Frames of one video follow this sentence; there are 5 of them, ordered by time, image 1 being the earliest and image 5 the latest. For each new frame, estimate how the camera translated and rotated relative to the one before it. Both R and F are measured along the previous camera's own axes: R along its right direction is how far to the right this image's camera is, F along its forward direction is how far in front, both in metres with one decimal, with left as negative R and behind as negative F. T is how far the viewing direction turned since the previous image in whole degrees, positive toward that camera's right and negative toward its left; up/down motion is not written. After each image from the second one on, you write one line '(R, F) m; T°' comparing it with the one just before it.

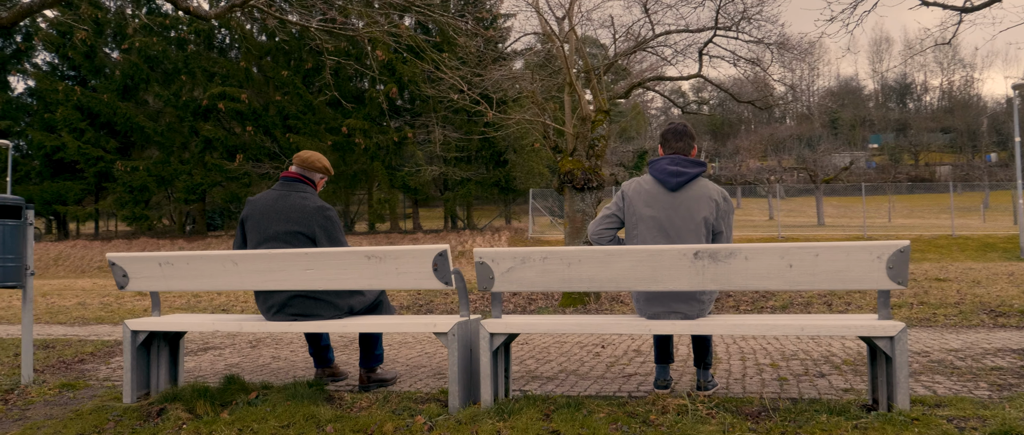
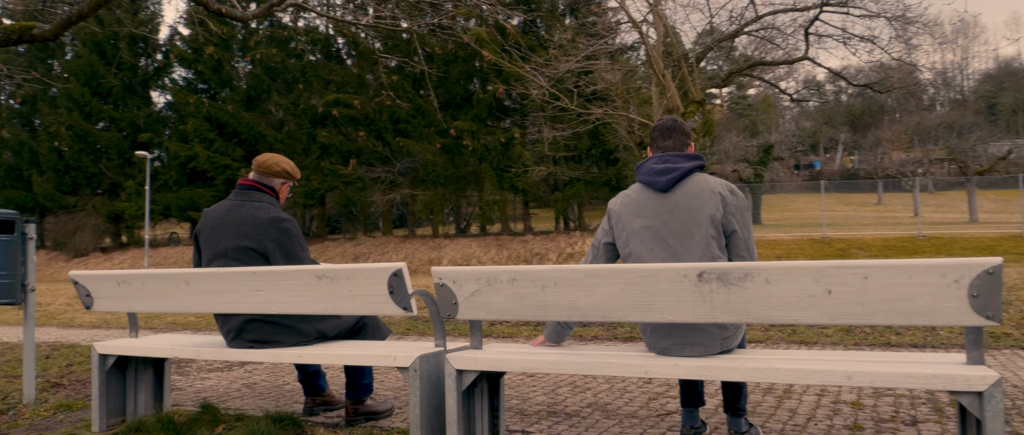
(+0.6, +0.8) m; -9°
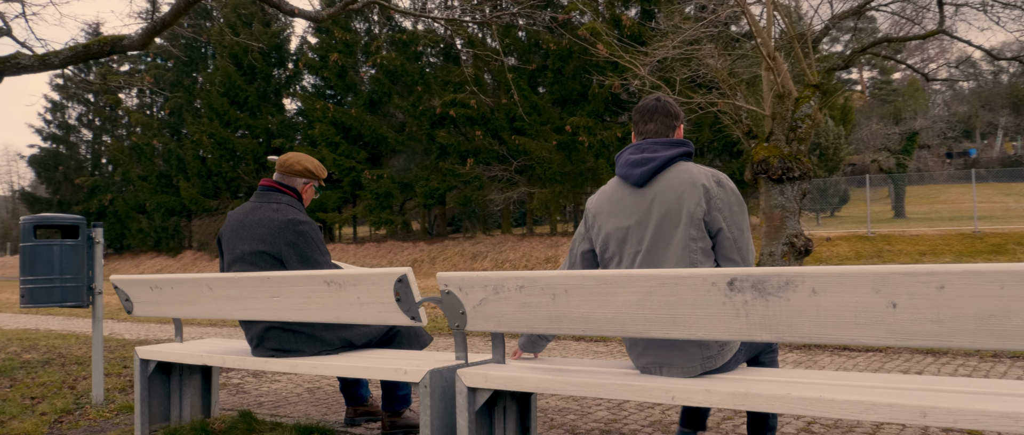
(+0.4, +0.4) m; -9°
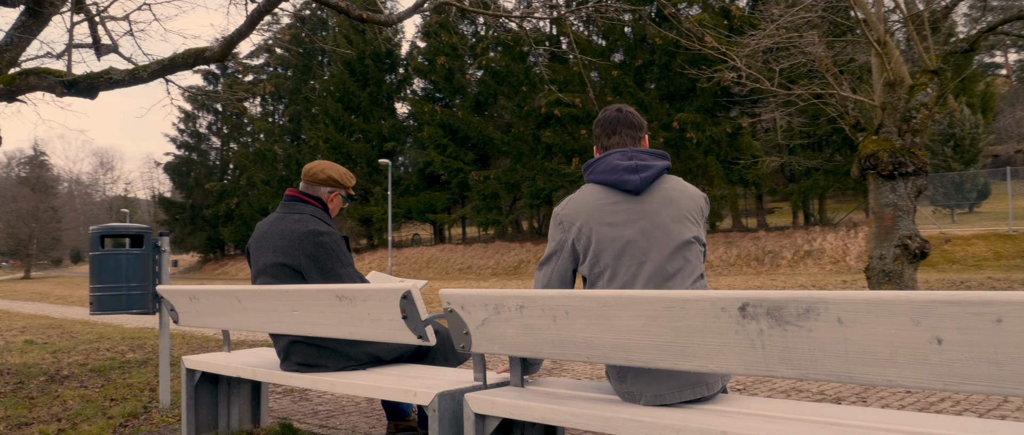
(+0.3, +0.3) m; -8°
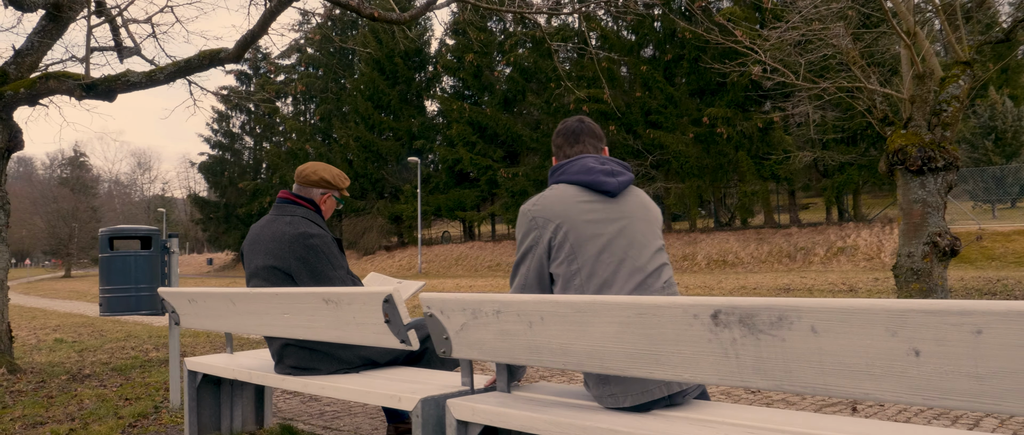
(+0.2, +0.1) m; -2°
